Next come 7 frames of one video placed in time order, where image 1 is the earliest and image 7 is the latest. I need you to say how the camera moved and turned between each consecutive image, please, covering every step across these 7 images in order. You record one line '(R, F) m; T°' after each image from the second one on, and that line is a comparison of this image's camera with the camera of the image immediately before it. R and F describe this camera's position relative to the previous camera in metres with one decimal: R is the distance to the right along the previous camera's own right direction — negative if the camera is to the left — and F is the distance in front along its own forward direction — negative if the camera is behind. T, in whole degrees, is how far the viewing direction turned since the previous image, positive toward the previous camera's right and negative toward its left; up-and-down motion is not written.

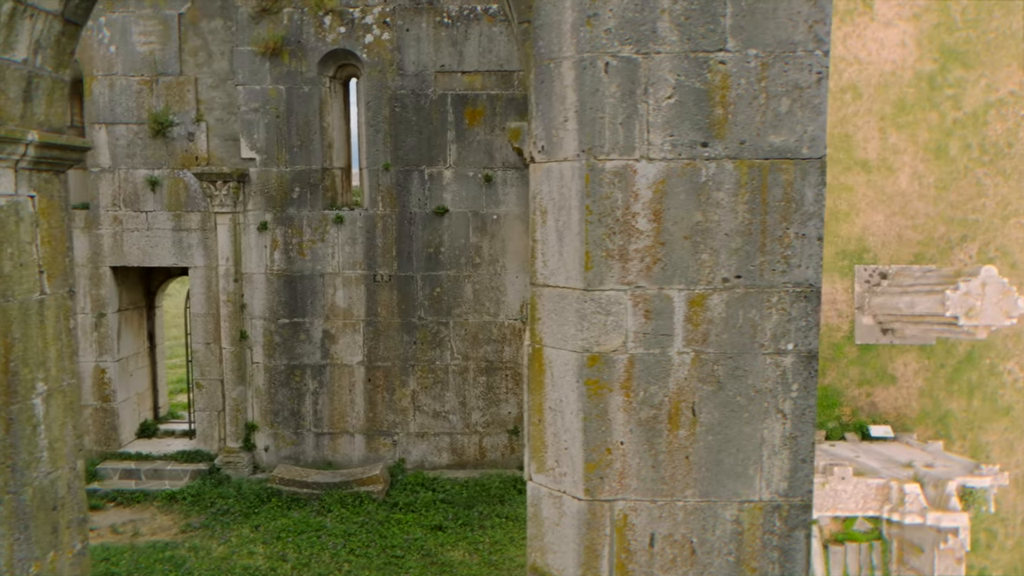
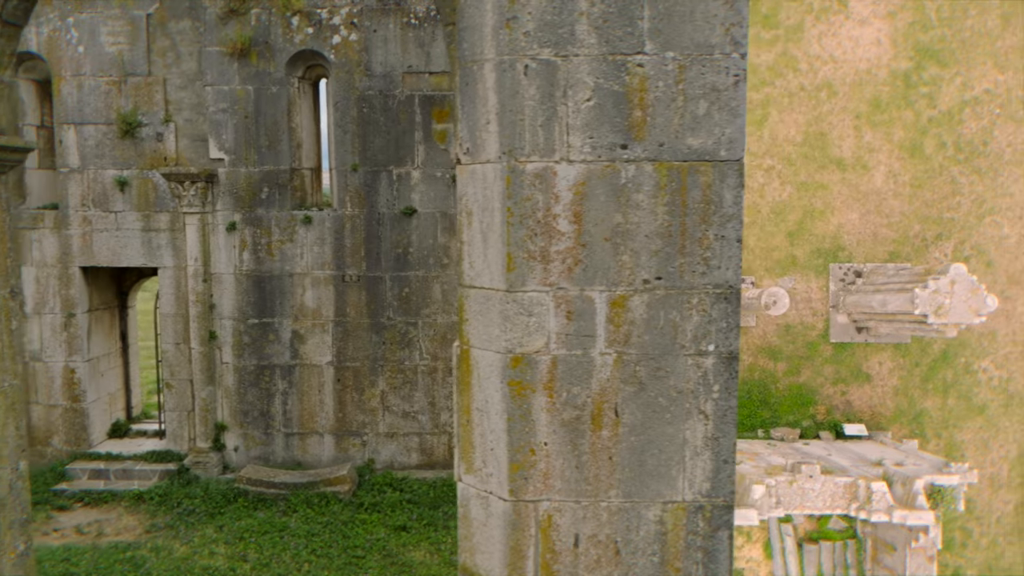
(+0.4, 0.0) m; 0°
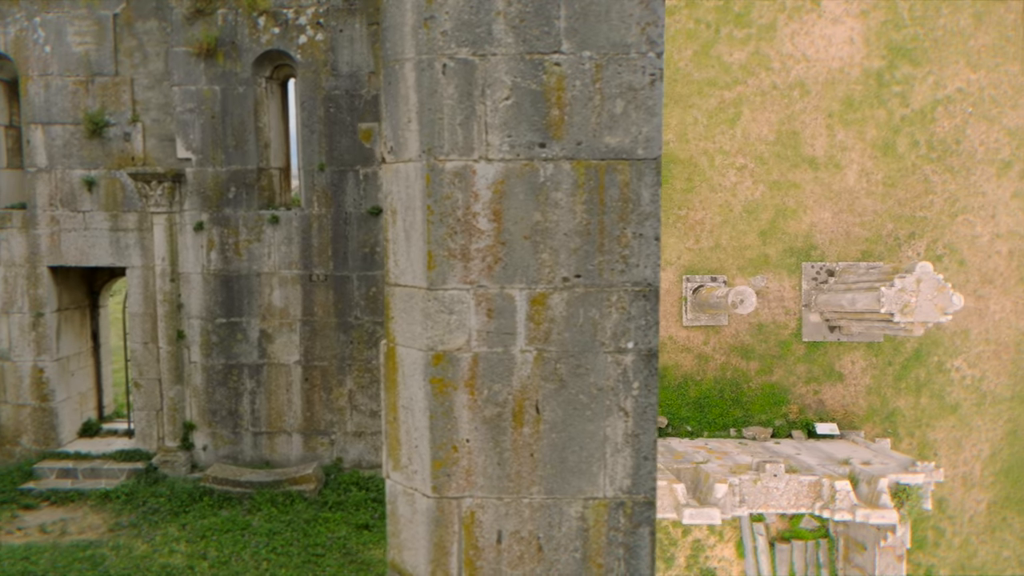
(+0.4, 0.0) m; 0°
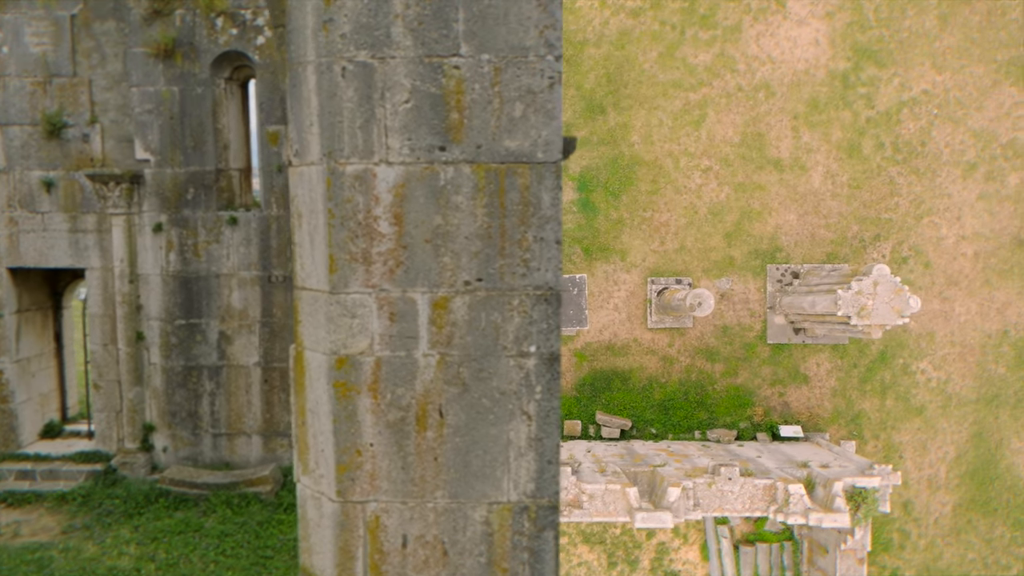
(+0.5, 0.0) m; 0°
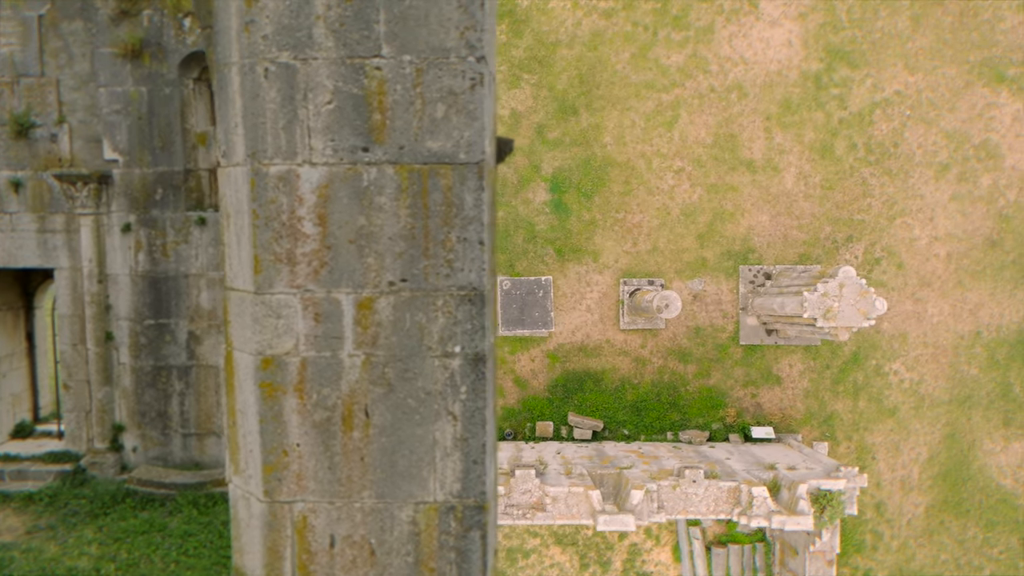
(+0.4, 0.0) m; 0°
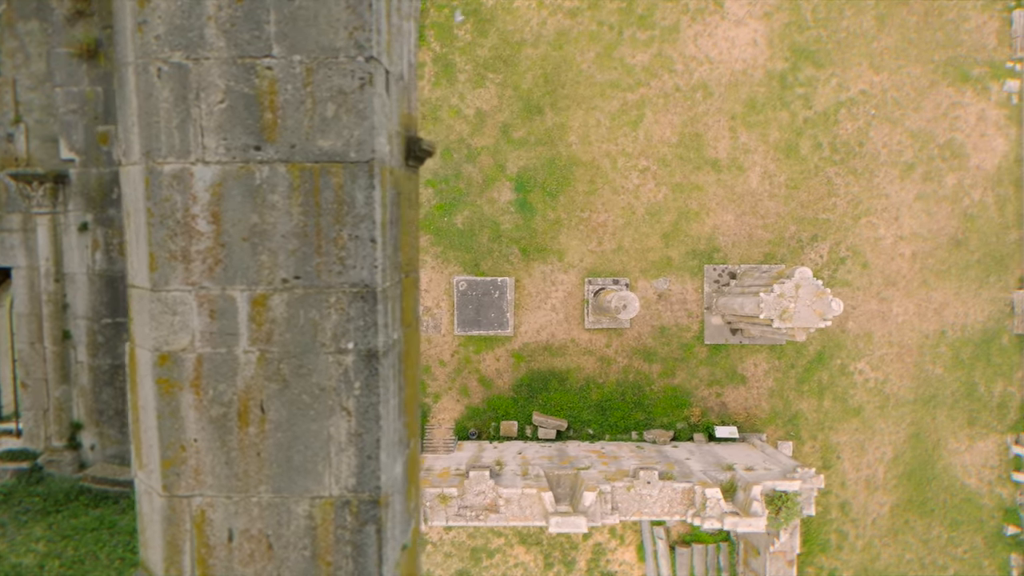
(+0.5, 0.0) m; 0°
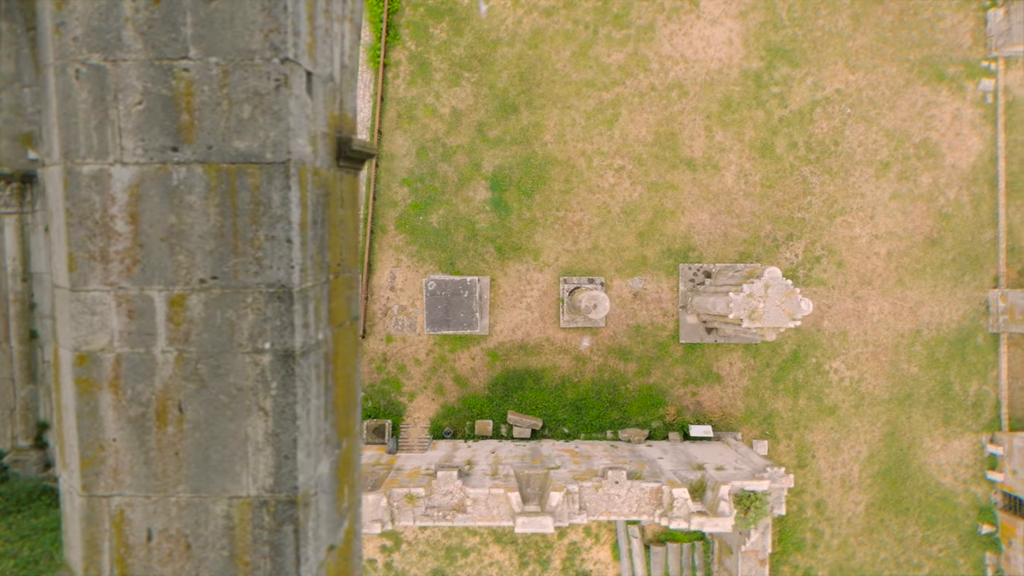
(+0.4, 0.0) m; 0°
